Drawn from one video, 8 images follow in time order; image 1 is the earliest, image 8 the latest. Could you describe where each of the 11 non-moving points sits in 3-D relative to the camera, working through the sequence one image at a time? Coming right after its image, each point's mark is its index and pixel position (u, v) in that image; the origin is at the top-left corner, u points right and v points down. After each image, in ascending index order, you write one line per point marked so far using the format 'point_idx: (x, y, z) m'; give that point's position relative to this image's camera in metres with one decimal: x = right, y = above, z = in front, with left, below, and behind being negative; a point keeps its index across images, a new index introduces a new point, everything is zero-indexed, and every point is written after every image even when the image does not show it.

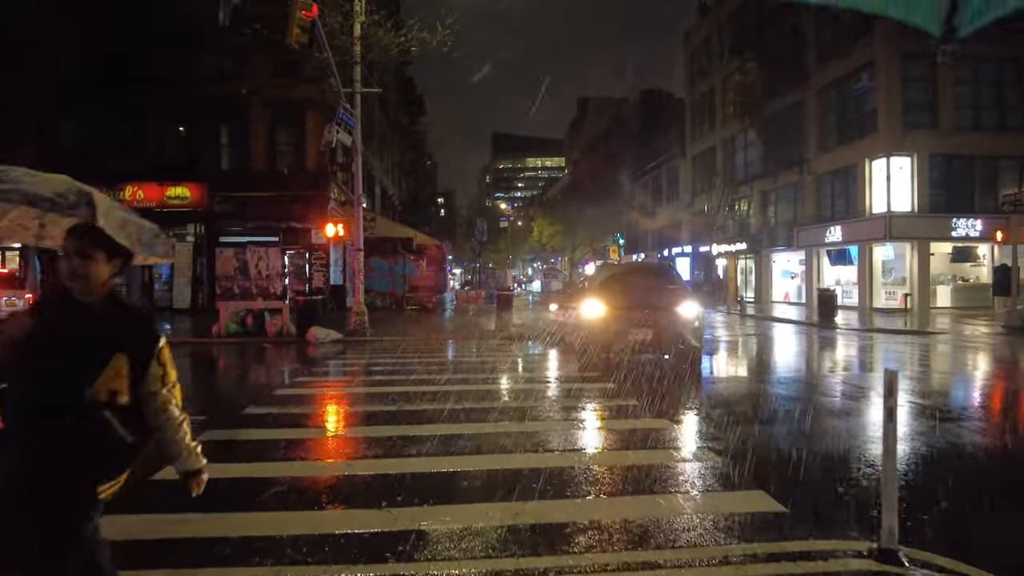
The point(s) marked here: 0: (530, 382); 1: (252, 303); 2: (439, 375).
0: (+0.3, -1.3, +9.2) m
1: (-6.9, -0.4, +17.8) m
2: (-1.2, -1.3, +10.8) m
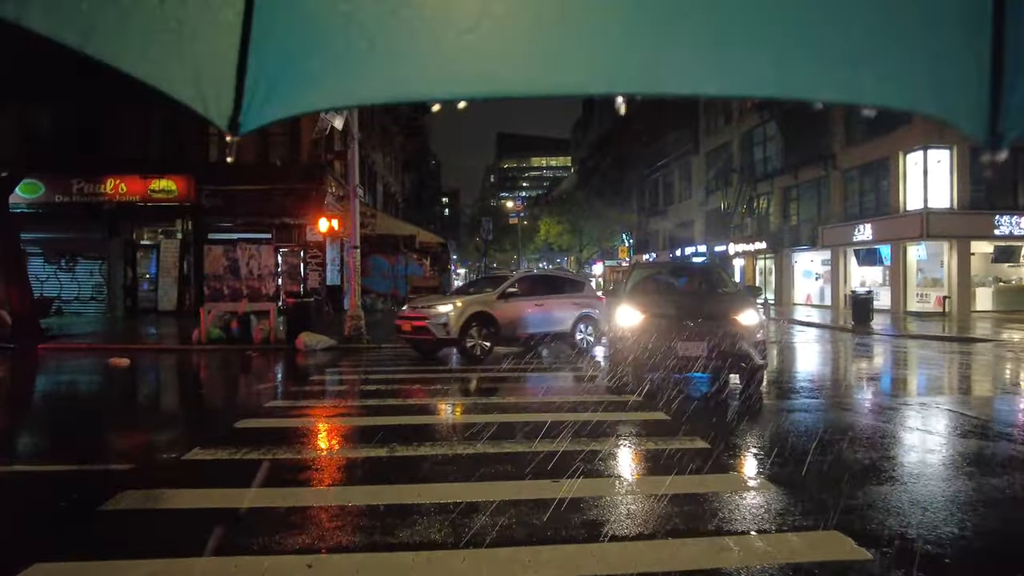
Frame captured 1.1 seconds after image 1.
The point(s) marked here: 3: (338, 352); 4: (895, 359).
0: (+0.5, -1.3, +7.4) m
1: (-6.6, -0.4, +16.1) m
2: (-0.9, -1.4, +9.0) m
3: (-3.9, -1.4, +15.3) m
4: (+10.4, -2.0, +18.7) m
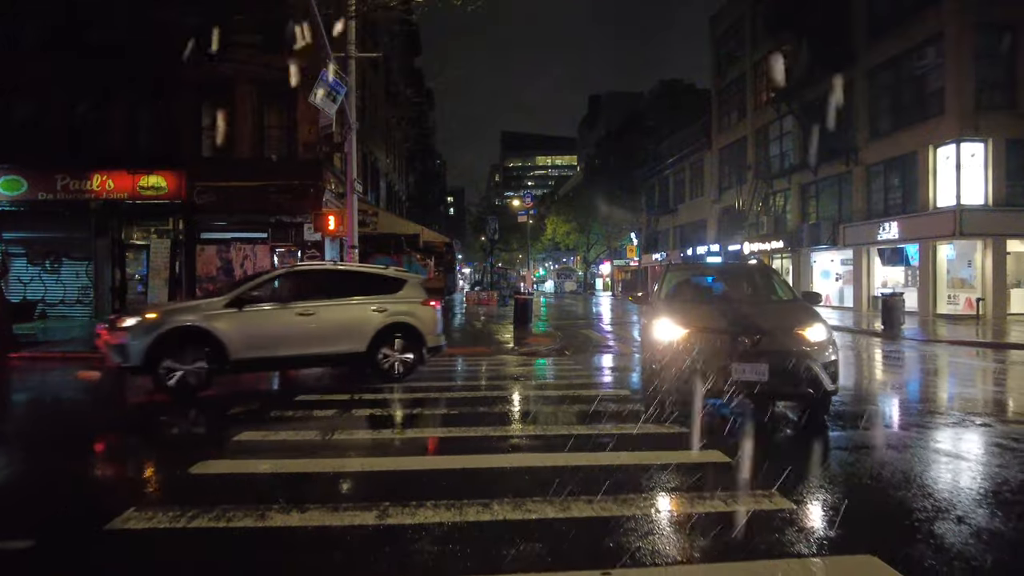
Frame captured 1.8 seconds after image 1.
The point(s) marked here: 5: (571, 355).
0: (+0.7, -1.4, +6.2) m
1: (-6.3, -0.5, +14.9) m
2: (-0.7, -1.4, +7.8) m
3: (-3.6, -1.5, +14.0) m
4: (+10.7, -2.0, +17.4) m
5: (+1.4, -1.6, +16.0) m
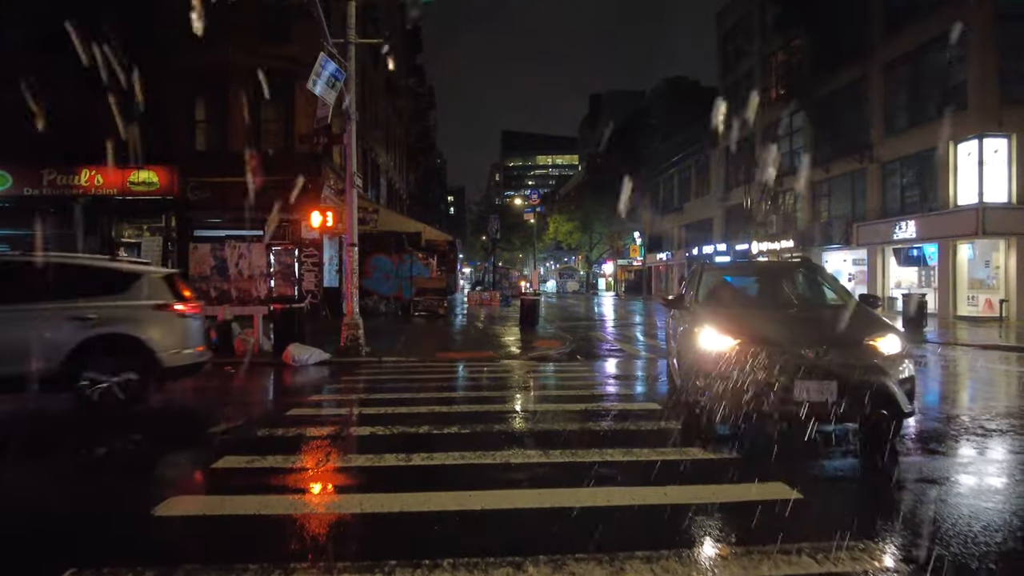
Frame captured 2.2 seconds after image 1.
0: (+0.9, -1.4, +5.3) m
1: (-6.1, -0.5, +14.1) m
2: (-0.5, -1.5, +6.9) m
3: (-3.4, -1.5, +13.2) m
4: (+10.9, -2.1, +16.5) m
5: (+1.6, -1.6, +15.1) m
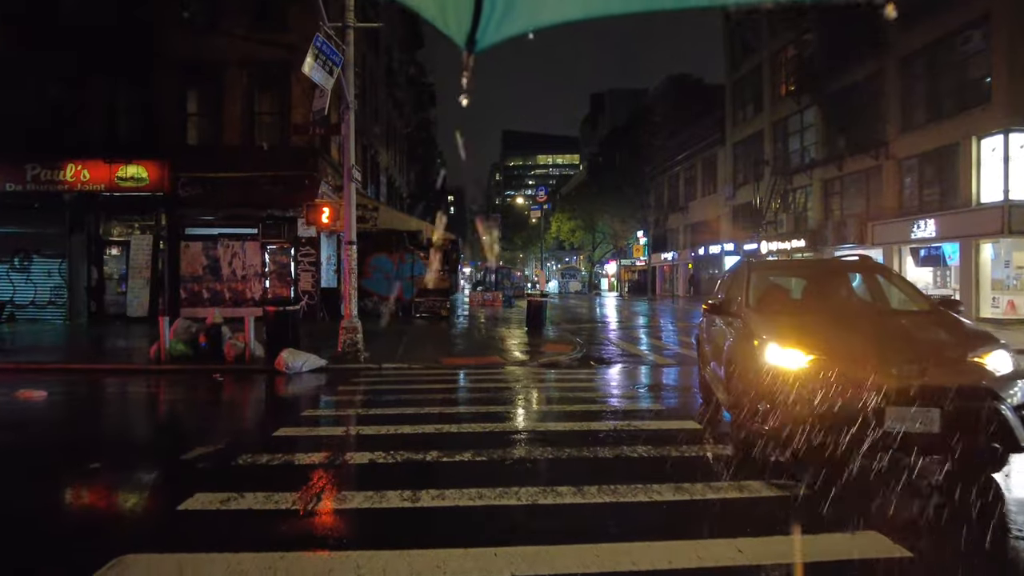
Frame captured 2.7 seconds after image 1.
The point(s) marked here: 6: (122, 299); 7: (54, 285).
0: (+1.1, -1.5, +4.4) m
1: (-6.0, -0.5, +13.2) m
2: (-0.3, -1.5, +6.0) m
3: (-3.2, -1.5, +12.3) m
4: (+11.1, -2.1, +15.6) m
5: (+1.8, -1.7, +14.2) m
6: (-11.6, -0.3, +20.0) m
7: (-13.1, +0.1, +19.3) m
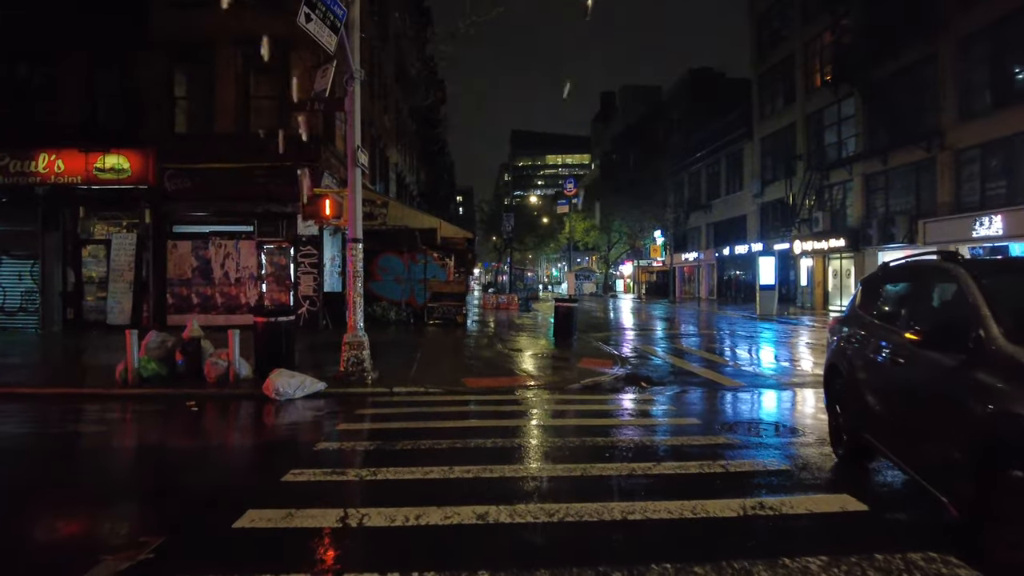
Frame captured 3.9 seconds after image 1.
0: (+1.6, -1.6, +2.2) m
1: (-5.4, -0.6, +11.0) m
2: (+0.2, -1.6, +3.8) m
3: (-2.7, -1.6, +10.1) m
4: (+11.7, -2.2, +13.3) m
5: (+2.4, -1.8, +12.0) m
6: (-10.9, -0.4, +17.9) m
7: (-12.5, 0.0, +17.2) m
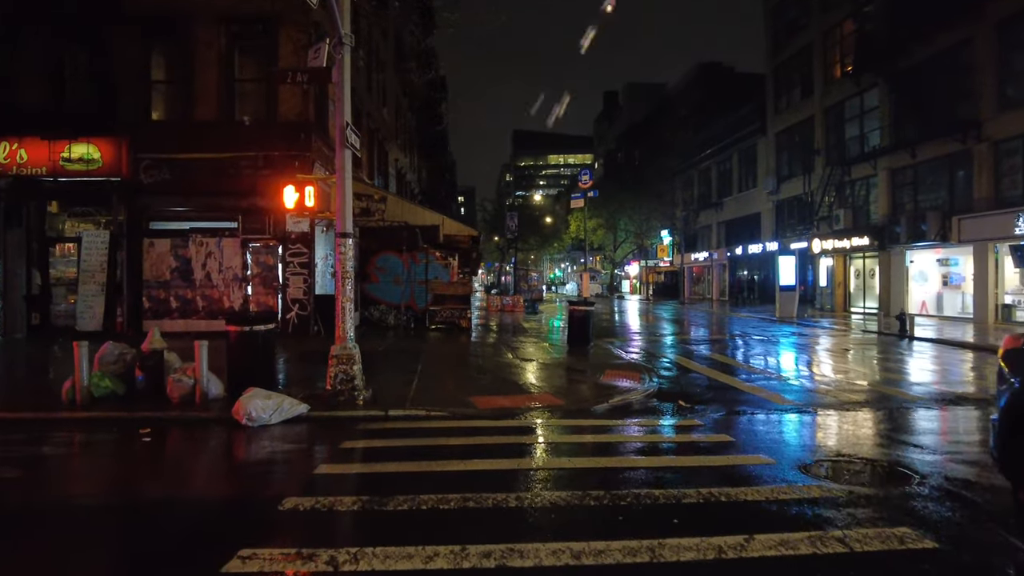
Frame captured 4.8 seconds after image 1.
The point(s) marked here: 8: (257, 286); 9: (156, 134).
0: (+1.8, -1.6, +0.6) m
1: (-5.1, -0.7, +9.4) m
2: (+0.4, -1.6, +2.2) m
3: (-2.4, -1.7, +8.5) m
4: (+11.9, -2.2, +11.7) m
5: (+2.6, -1.8, +10.4) m
6: (-10.6, -0.5, +16.3) m
7: (-12.2, -0.1, +15.7) m
8: (-6.2, +0.1, +16.3) m
9: (-8.4, +3.6, +15.8) m
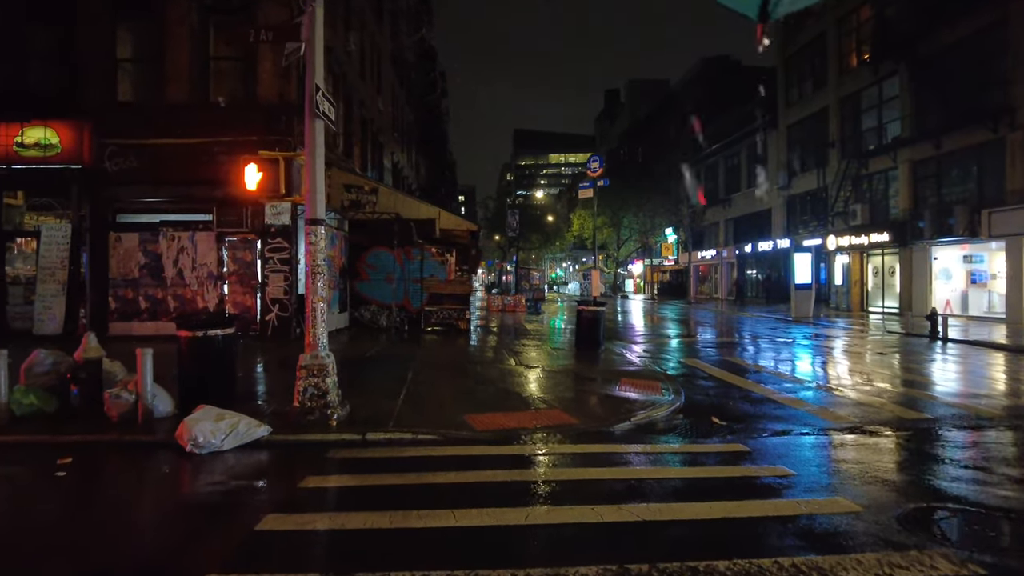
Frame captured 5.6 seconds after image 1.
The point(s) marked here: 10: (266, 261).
0: (+1.8, -1.6, -0.9) m
1: (-5.1, -0.6, +8.0) m
2: (+0.4, -1.6, +0.7) m
3: (-2.4, -1.6, +7.0) m
4: (+12.0, -2.2, +10.2) m
5: (+2.7, -1.8, +8.9) m
6: (-10.6, -0.5, +14.8) m
7: (-12.2, -0.1, +14.2) m
8: (-6.1, +0.1, +14.9) m
9: (-8.3, +3.6, +14.3) m
10: (-5.4, +0.6, +14.8) m
